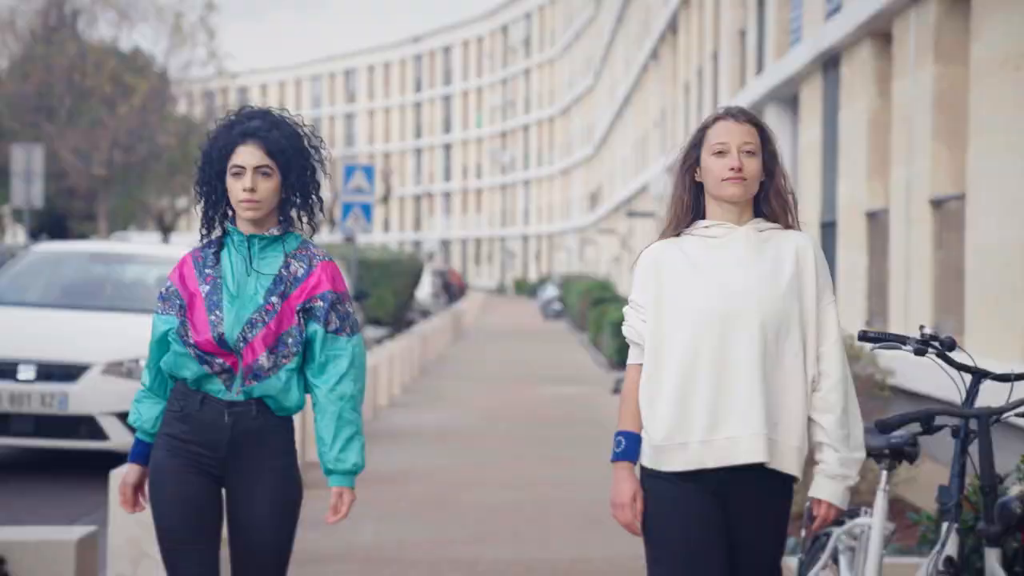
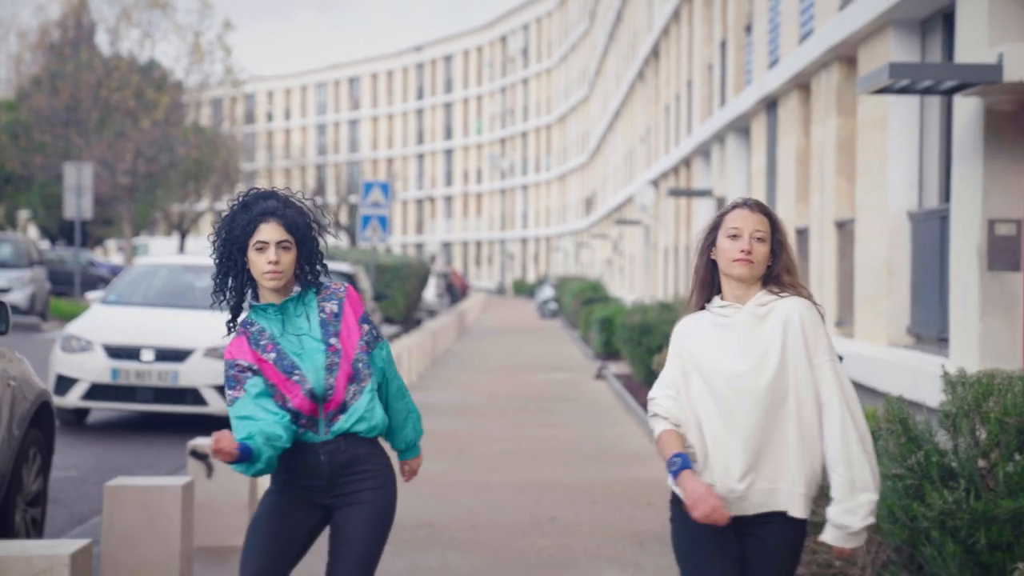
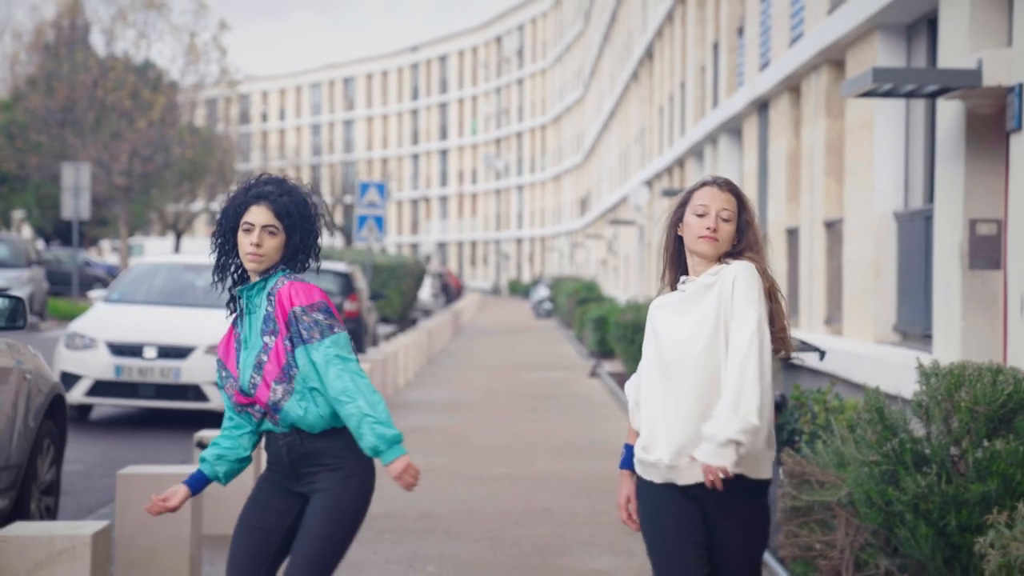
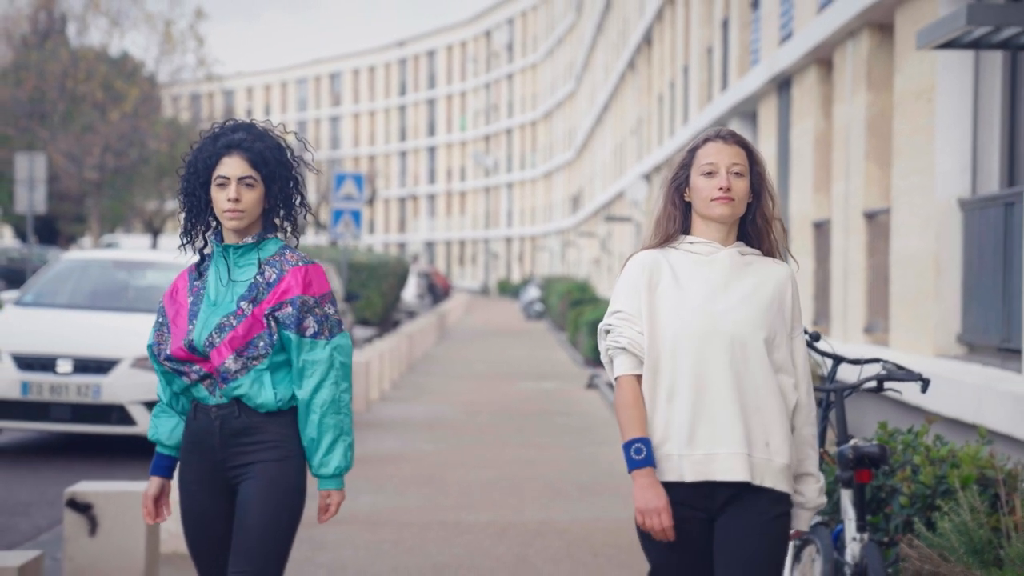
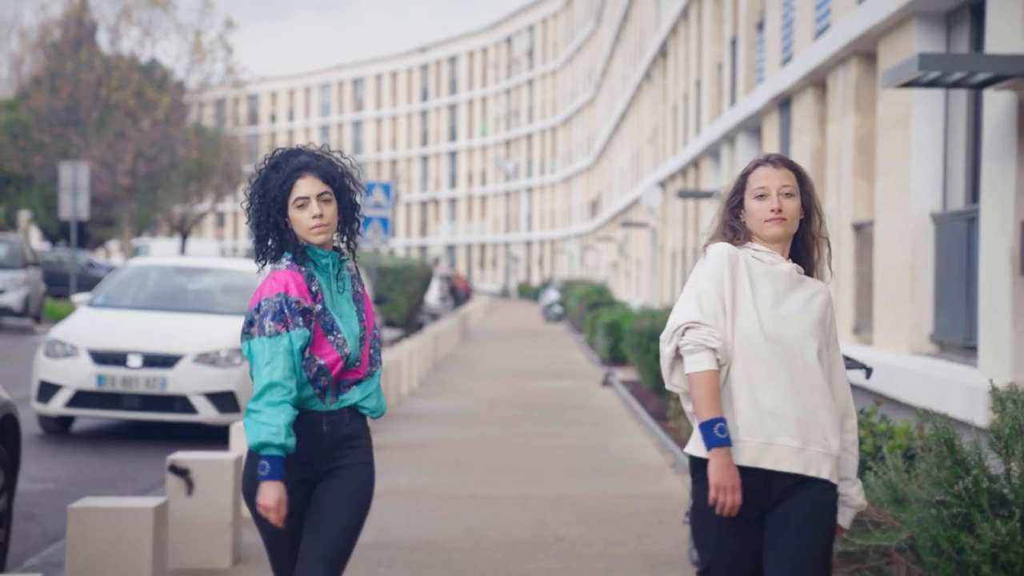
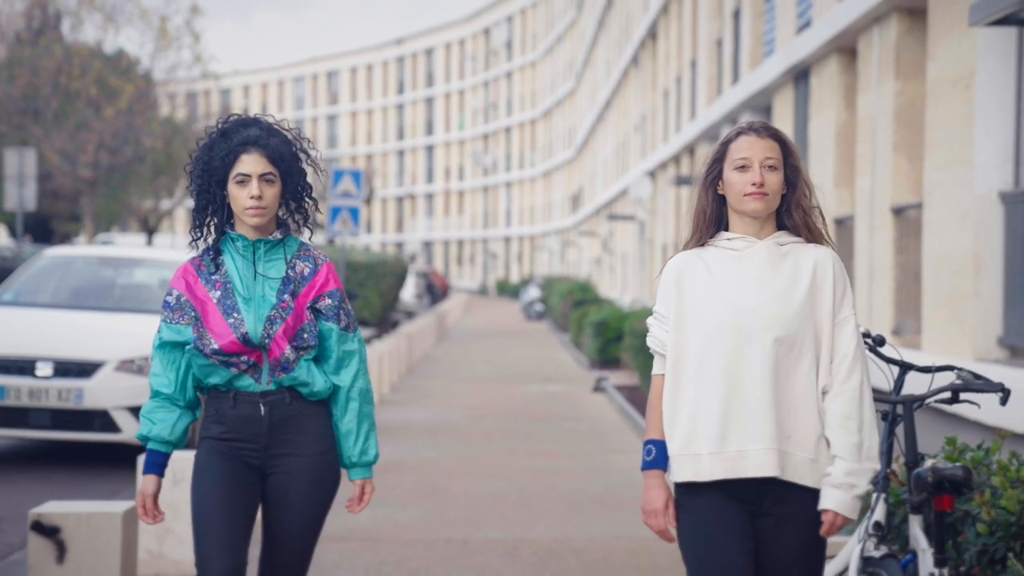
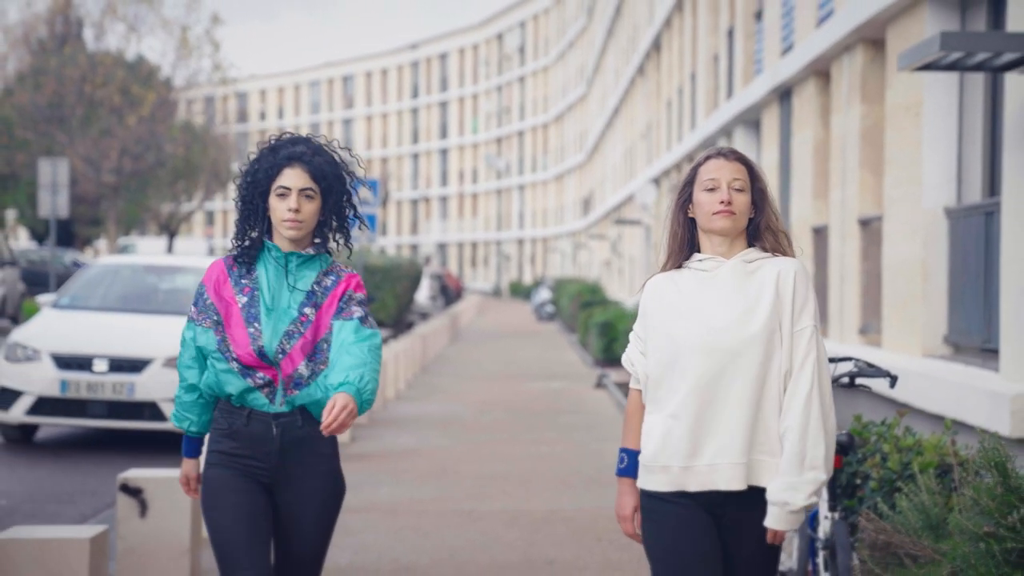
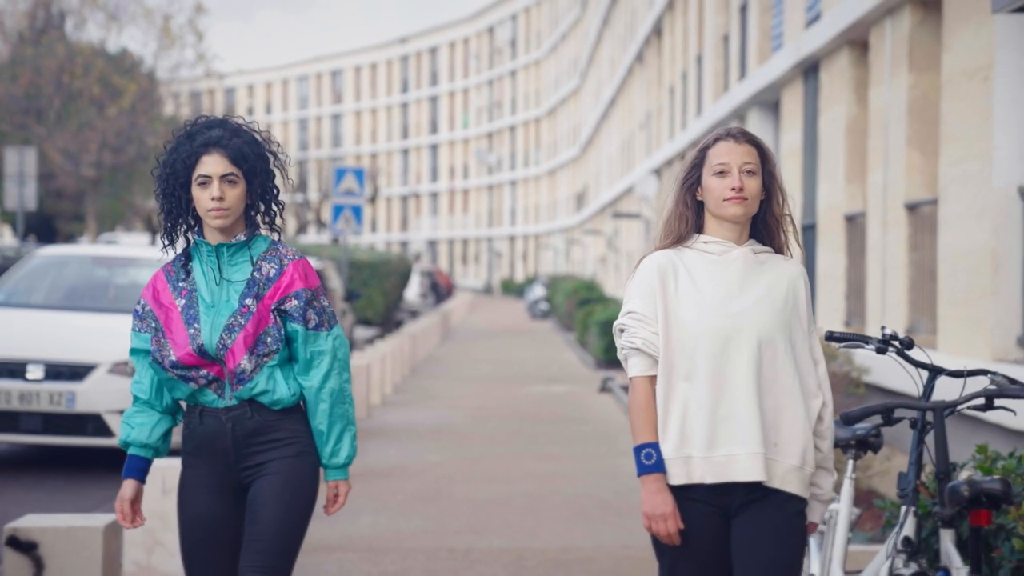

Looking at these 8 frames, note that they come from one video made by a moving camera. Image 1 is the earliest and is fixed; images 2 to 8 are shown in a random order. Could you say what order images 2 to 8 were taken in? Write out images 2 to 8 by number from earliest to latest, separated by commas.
8, 6, 4, 7, 5, 2, 3
